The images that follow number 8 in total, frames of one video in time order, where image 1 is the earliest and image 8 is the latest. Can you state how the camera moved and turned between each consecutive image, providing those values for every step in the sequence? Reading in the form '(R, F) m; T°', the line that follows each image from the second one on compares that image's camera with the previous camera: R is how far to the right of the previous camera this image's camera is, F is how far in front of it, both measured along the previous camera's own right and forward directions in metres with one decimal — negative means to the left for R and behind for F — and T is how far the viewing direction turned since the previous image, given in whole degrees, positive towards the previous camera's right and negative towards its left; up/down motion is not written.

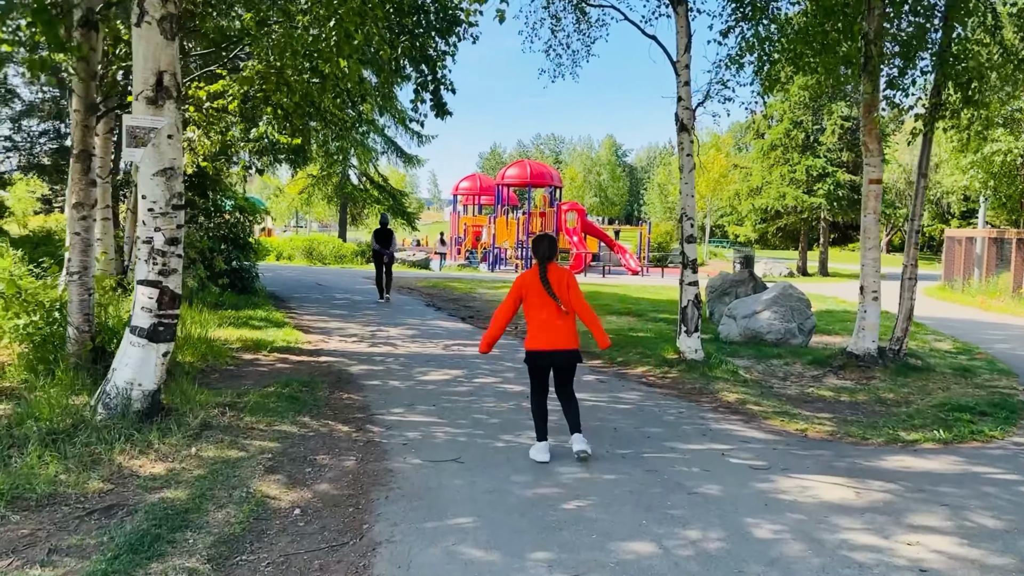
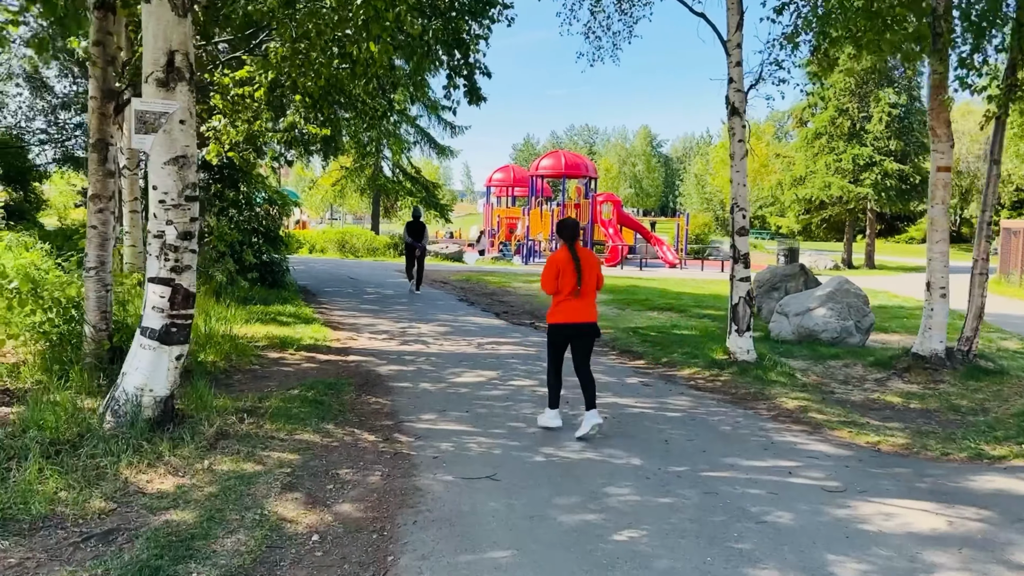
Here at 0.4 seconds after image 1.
(-0.1, +0.5) m; -2°
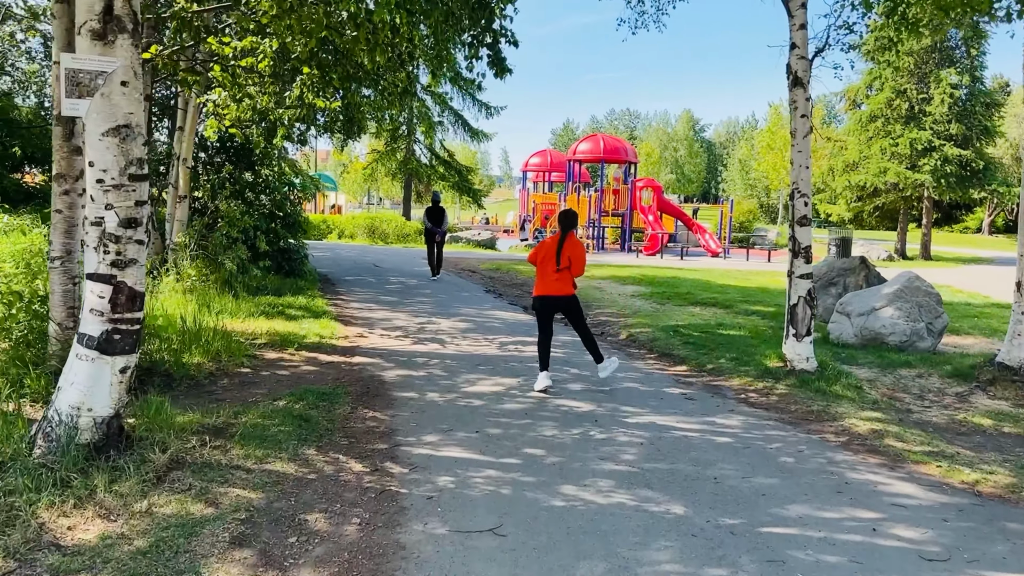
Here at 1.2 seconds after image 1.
(+0.1, +1.0) m; -3°
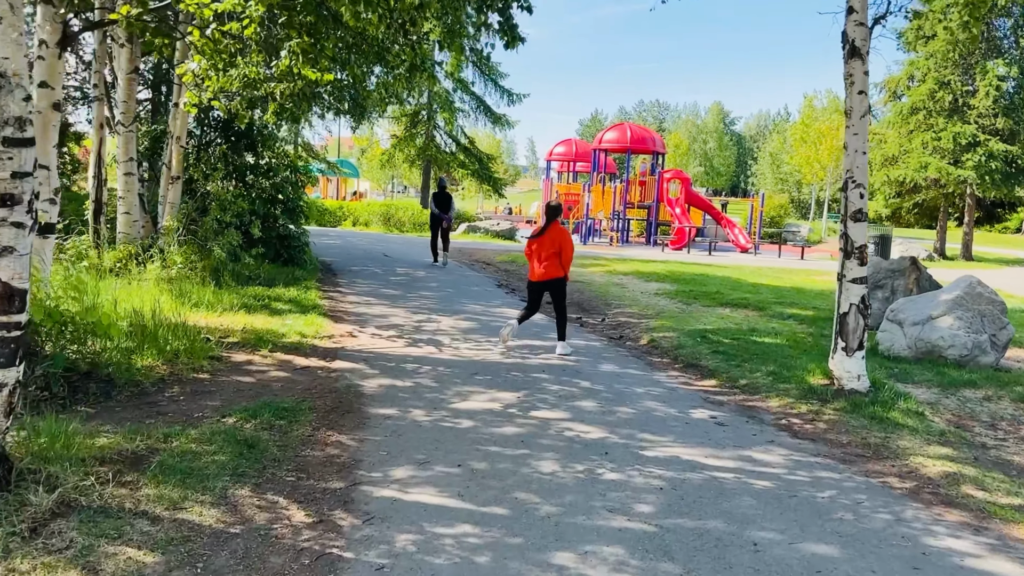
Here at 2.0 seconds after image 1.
(+0.2, +1.0) m; -2°
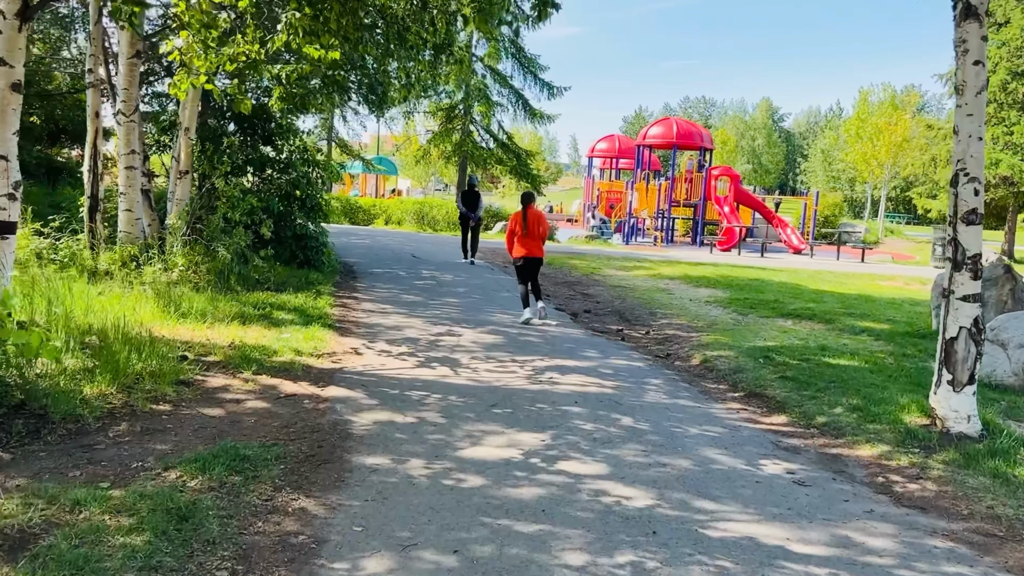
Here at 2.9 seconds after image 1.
(+0.1, +1.1) m; -3°
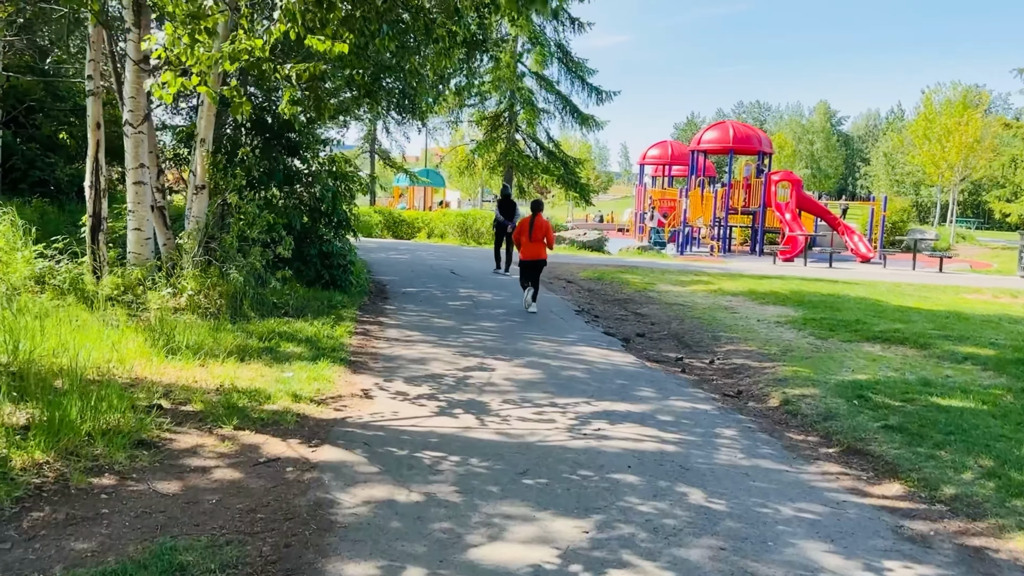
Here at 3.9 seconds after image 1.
(+0.1, +1.1) m; -4°
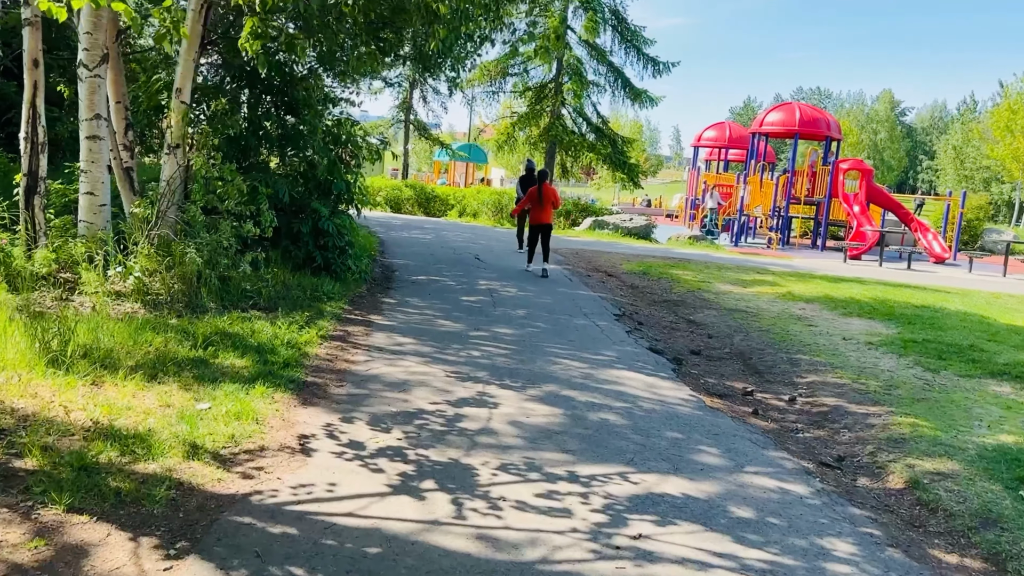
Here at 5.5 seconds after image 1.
(+0.2, +1.8) m; -3°
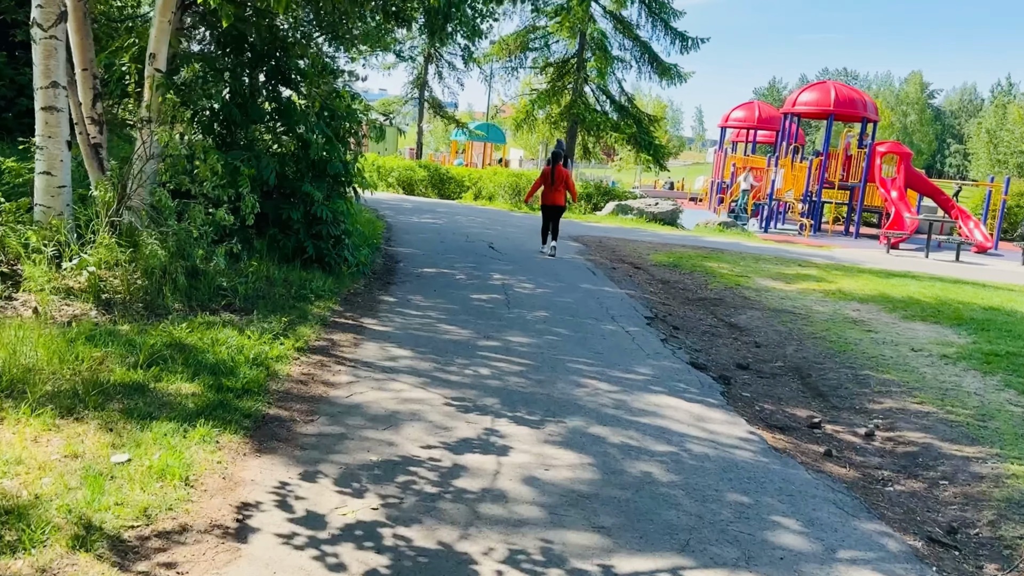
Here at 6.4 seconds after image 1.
(0.0, +1.1) m; -1°
